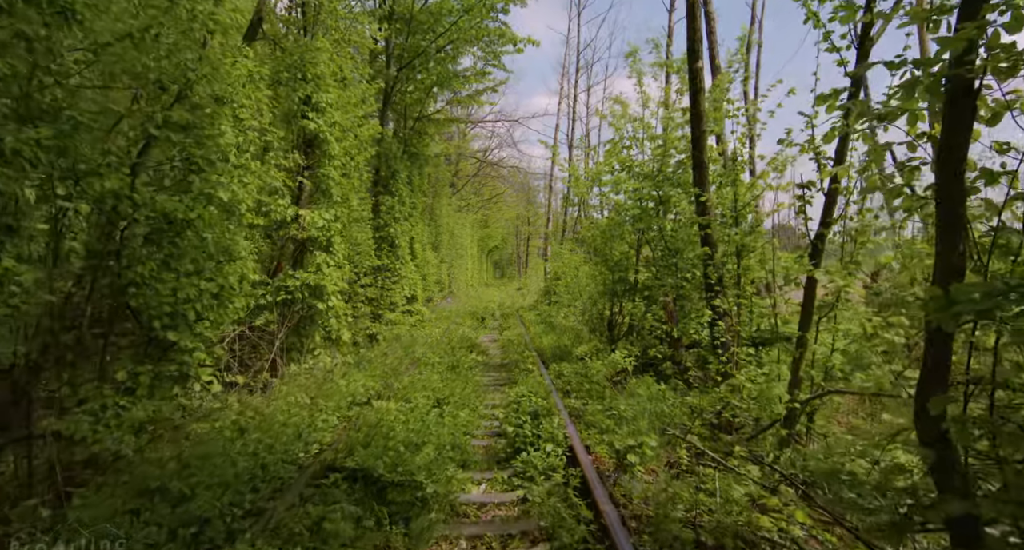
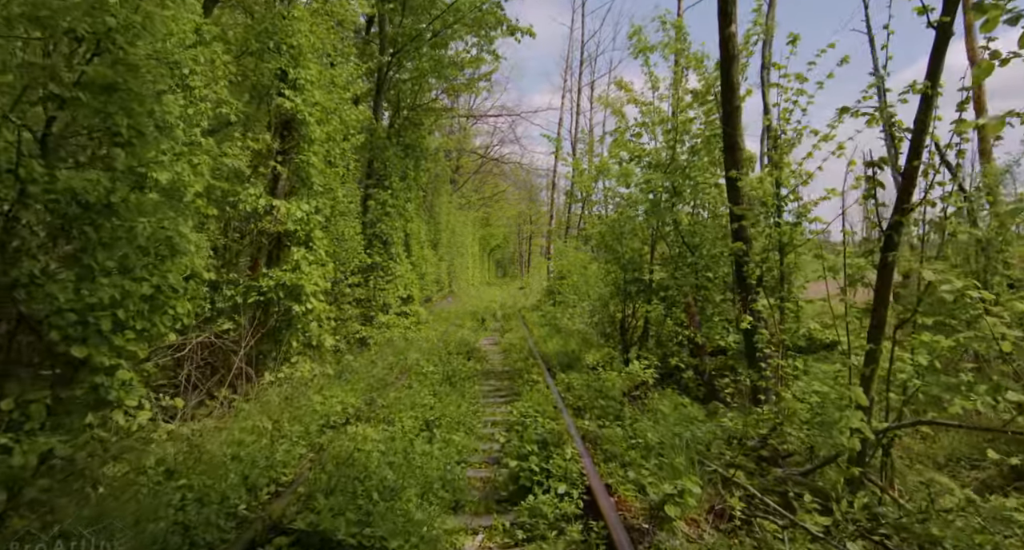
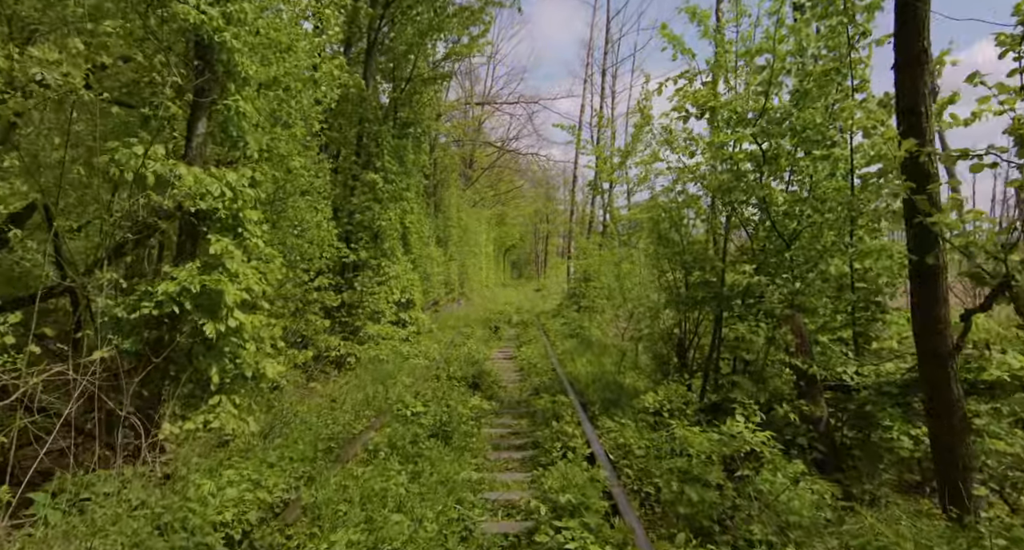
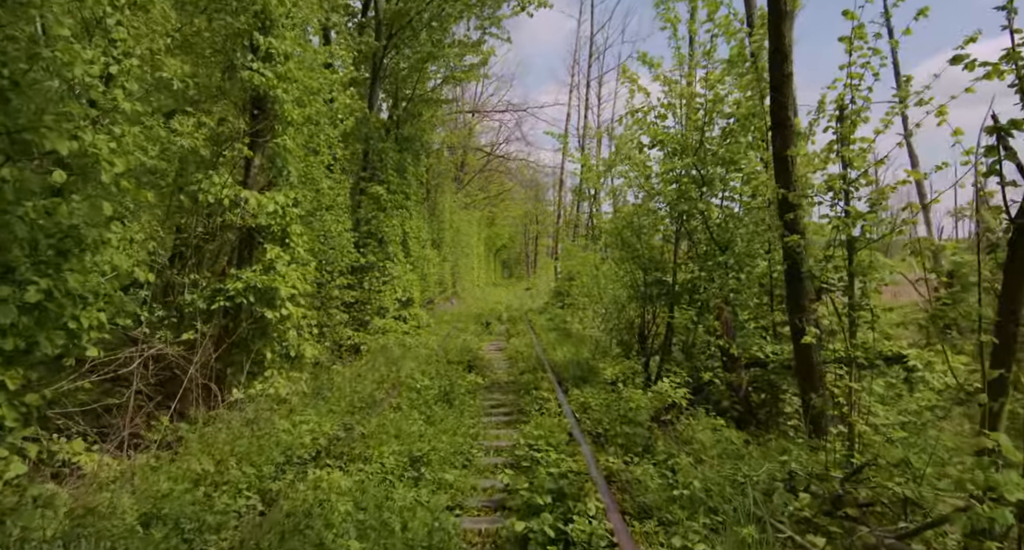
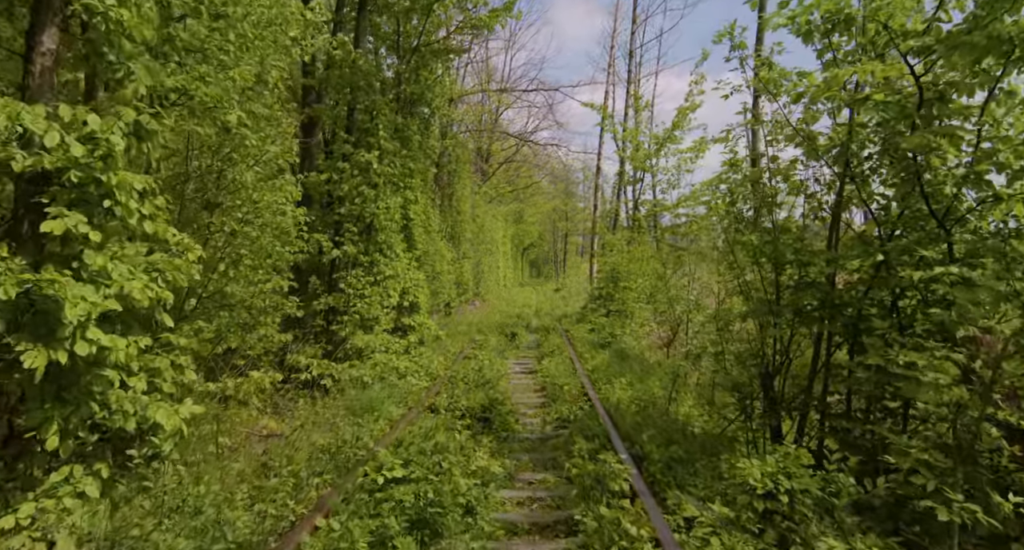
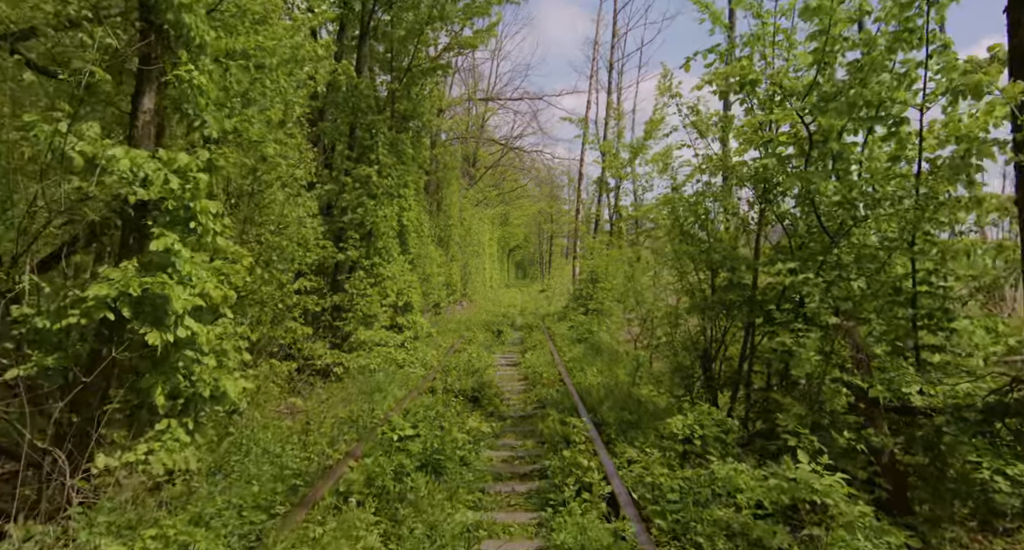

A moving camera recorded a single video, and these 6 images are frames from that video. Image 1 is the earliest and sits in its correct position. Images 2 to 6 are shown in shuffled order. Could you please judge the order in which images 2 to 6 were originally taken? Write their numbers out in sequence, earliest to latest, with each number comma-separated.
2, 4, 3, 6, 5
